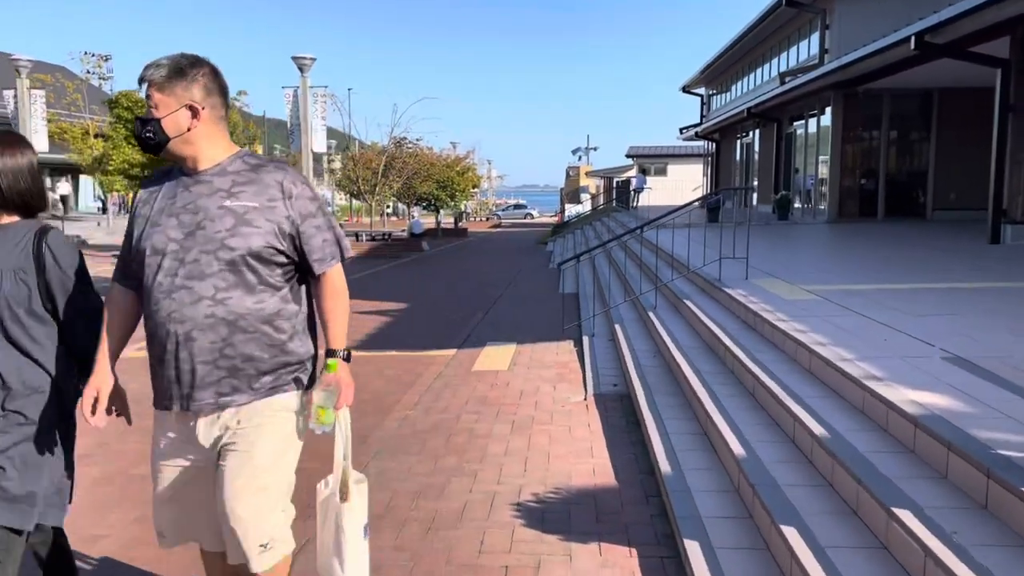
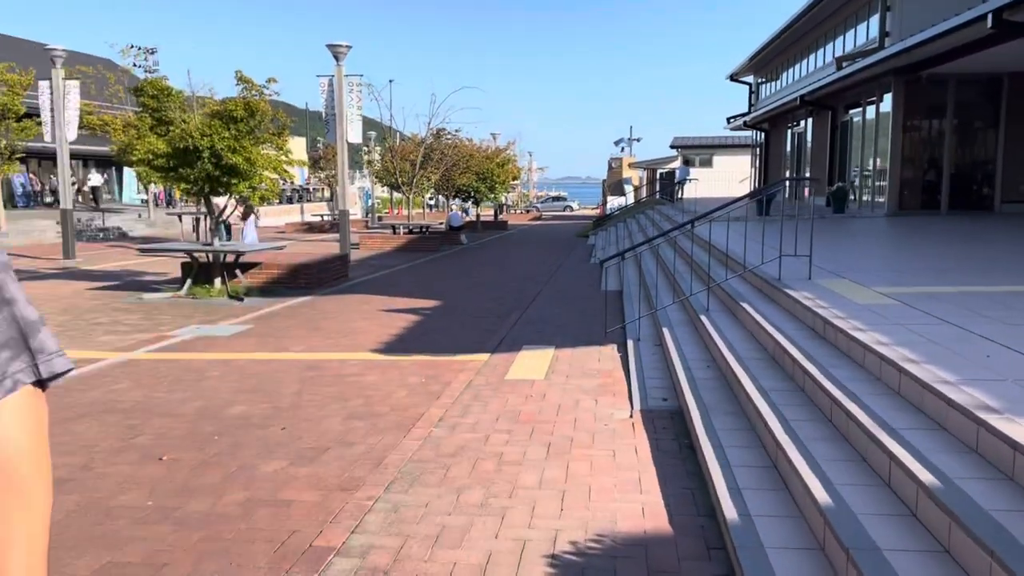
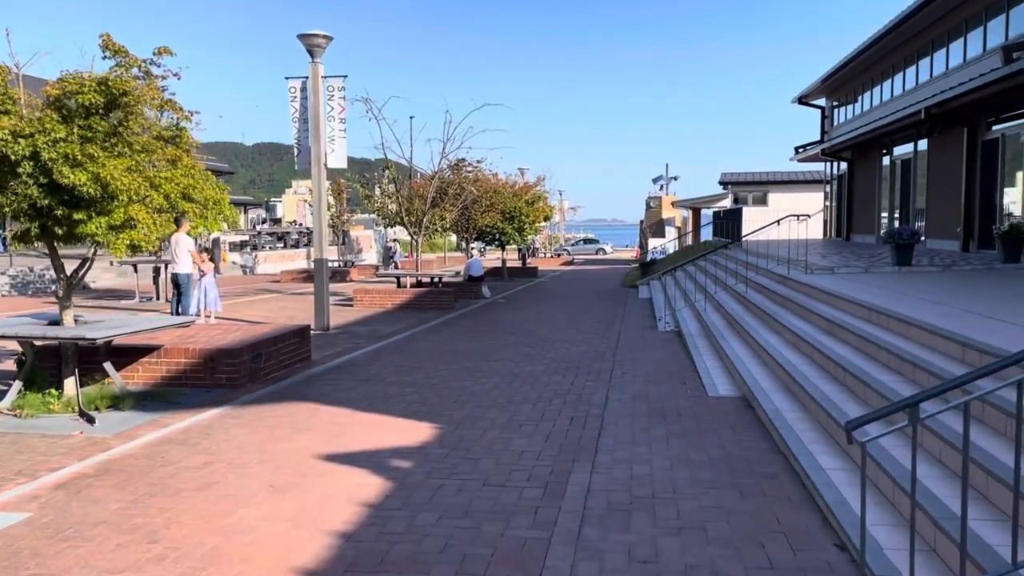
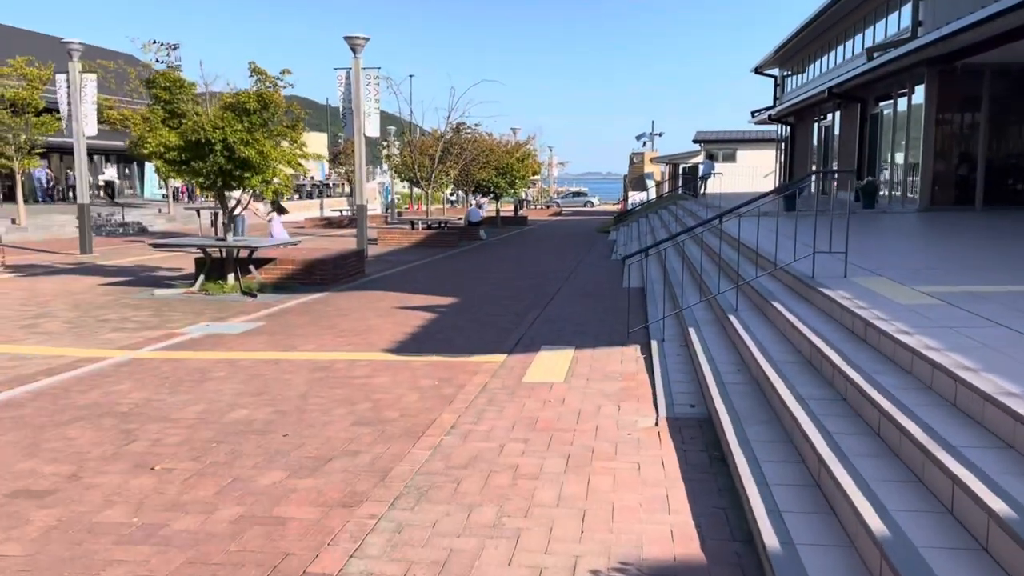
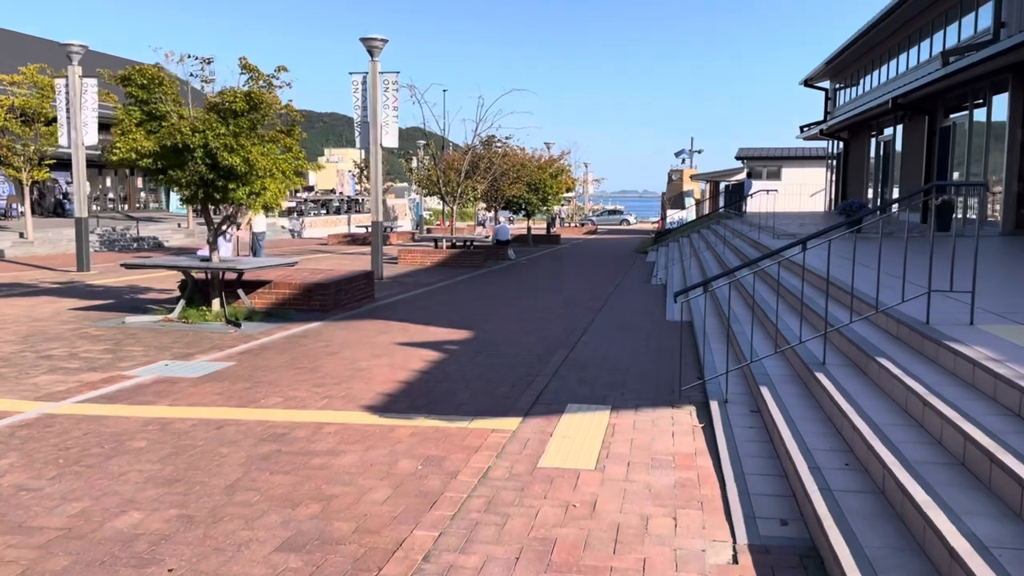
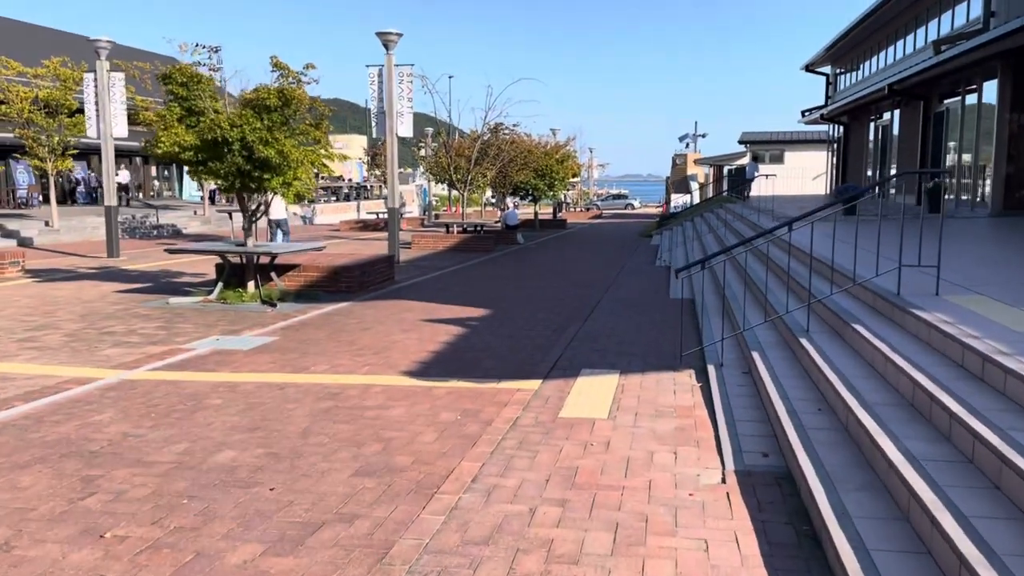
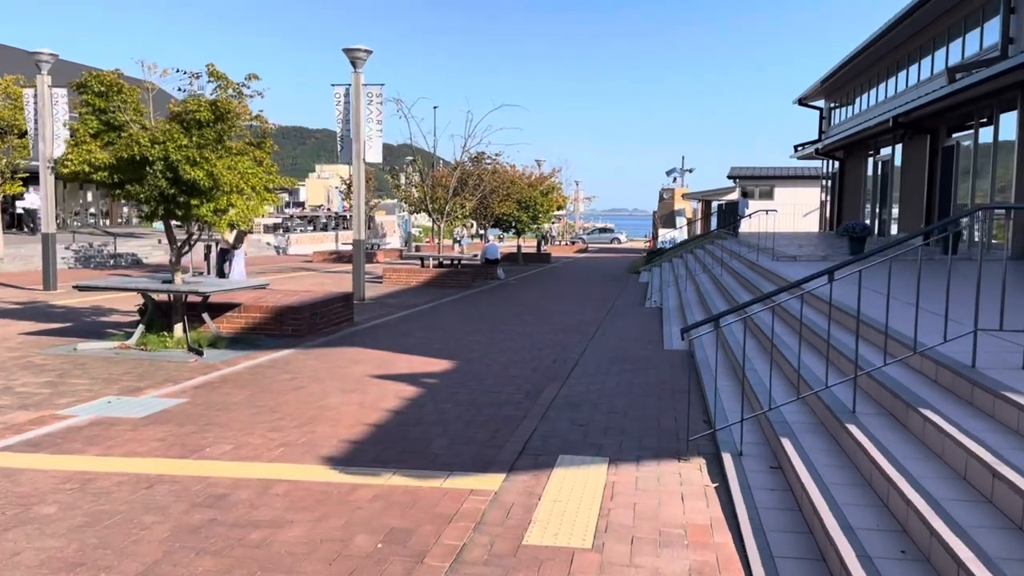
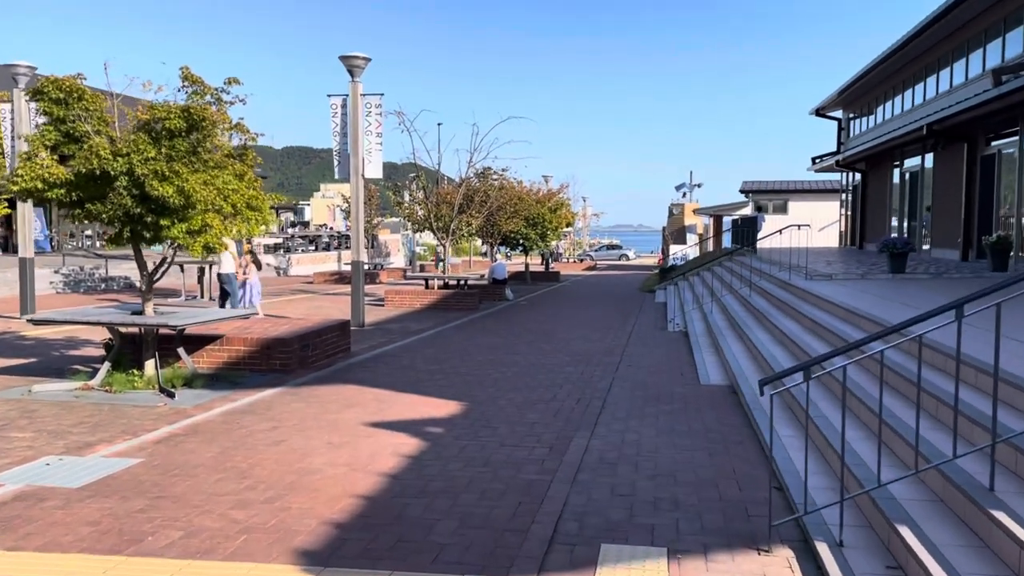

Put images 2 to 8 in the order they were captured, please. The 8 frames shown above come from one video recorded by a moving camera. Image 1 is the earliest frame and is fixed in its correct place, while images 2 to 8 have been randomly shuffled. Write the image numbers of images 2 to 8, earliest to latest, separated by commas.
2, 4, 6, 5, 7, 8, 3
